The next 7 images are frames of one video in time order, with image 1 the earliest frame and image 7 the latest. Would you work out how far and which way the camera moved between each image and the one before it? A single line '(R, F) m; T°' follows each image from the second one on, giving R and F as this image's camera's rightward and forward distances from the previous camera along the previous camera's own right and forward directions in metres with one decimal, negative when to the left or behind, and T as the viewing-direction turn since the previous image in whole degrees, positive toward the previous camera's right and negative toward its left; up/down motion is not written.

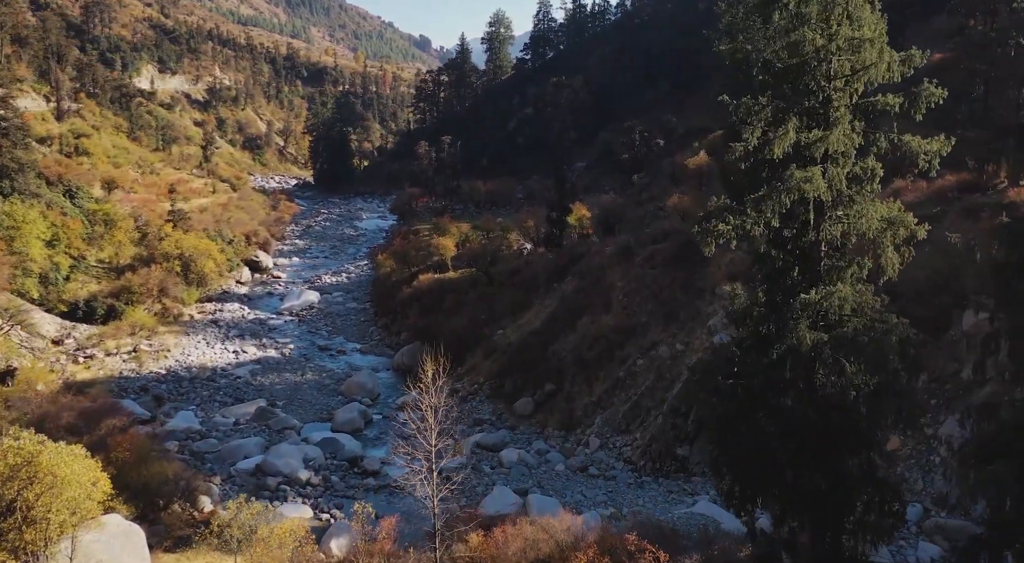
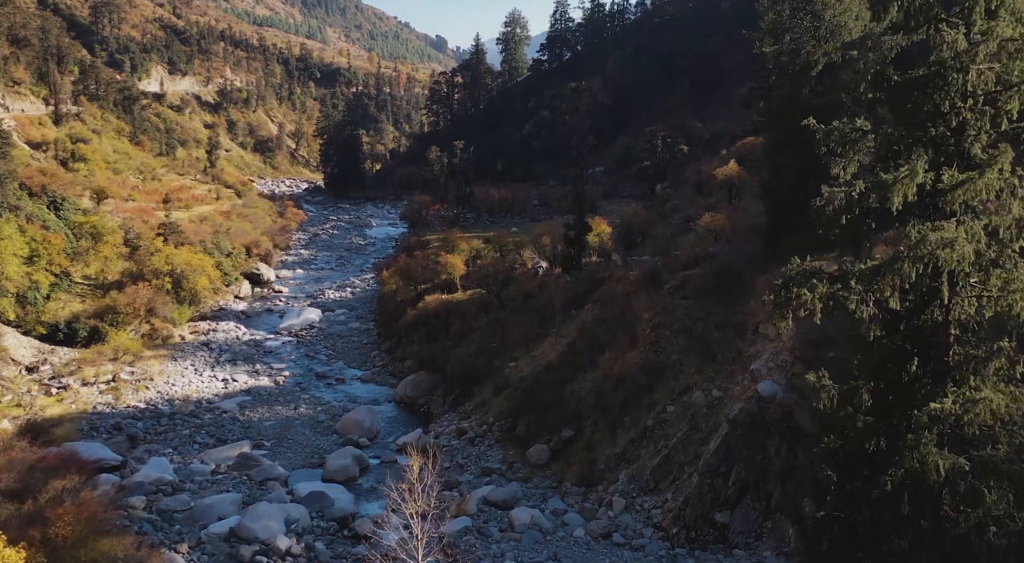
(+0.1, +2.4) m; -1°
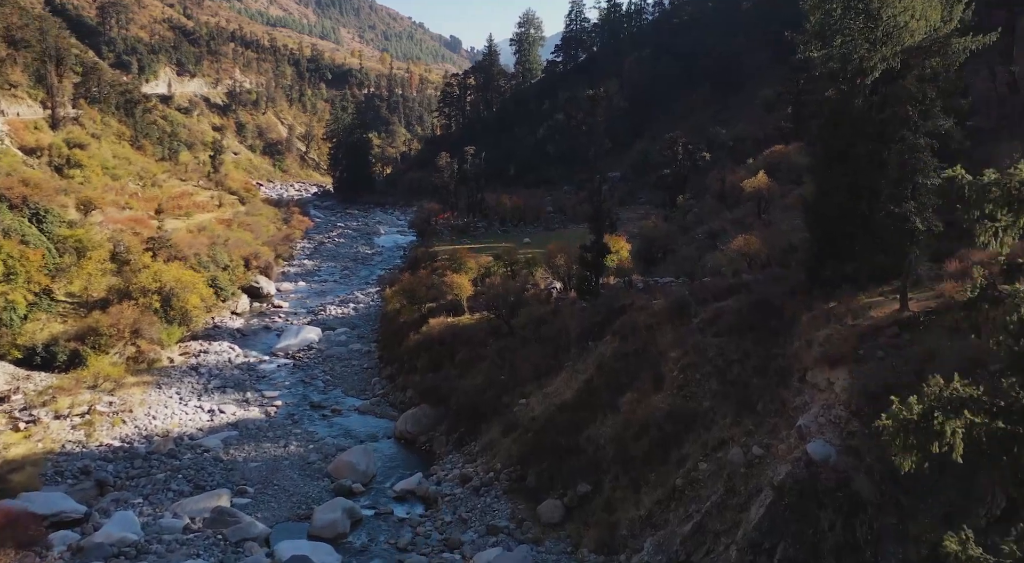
(+0.1, +2.2) m; -1°
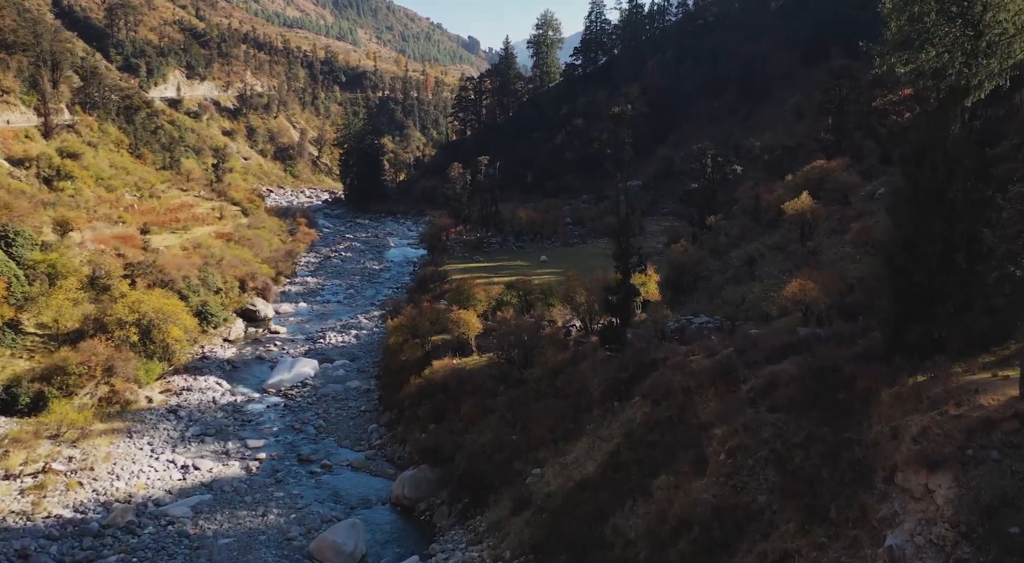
(+0.1, +3.0) m; -1°
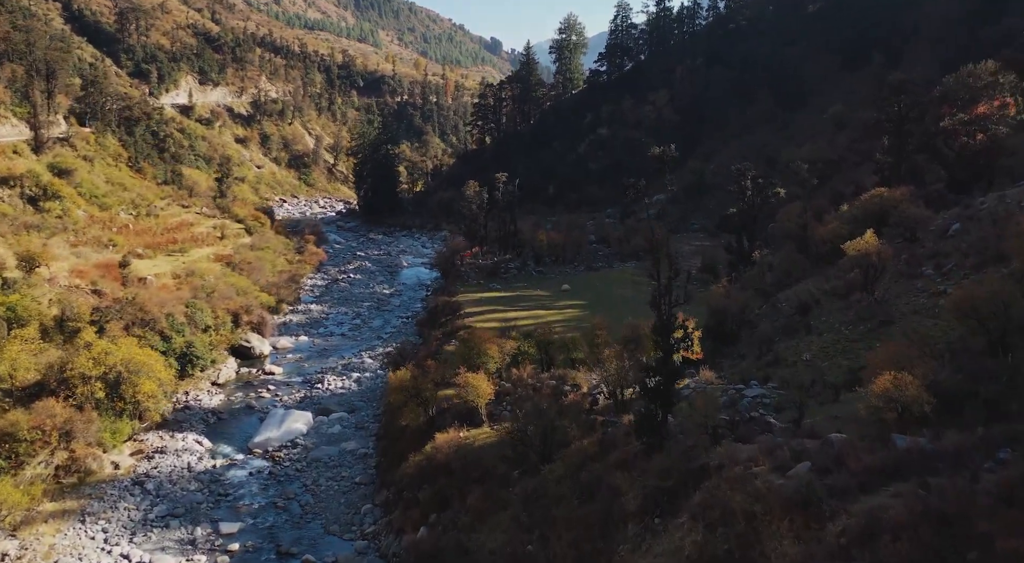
(+0.1, +3.5) m; -1°
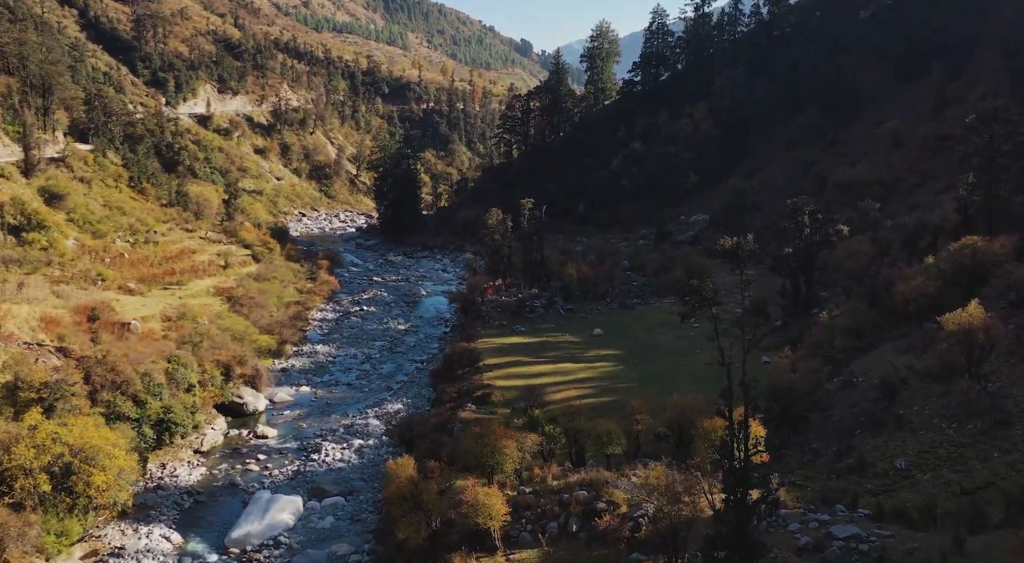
(+0.1, +4.1) m; -2°
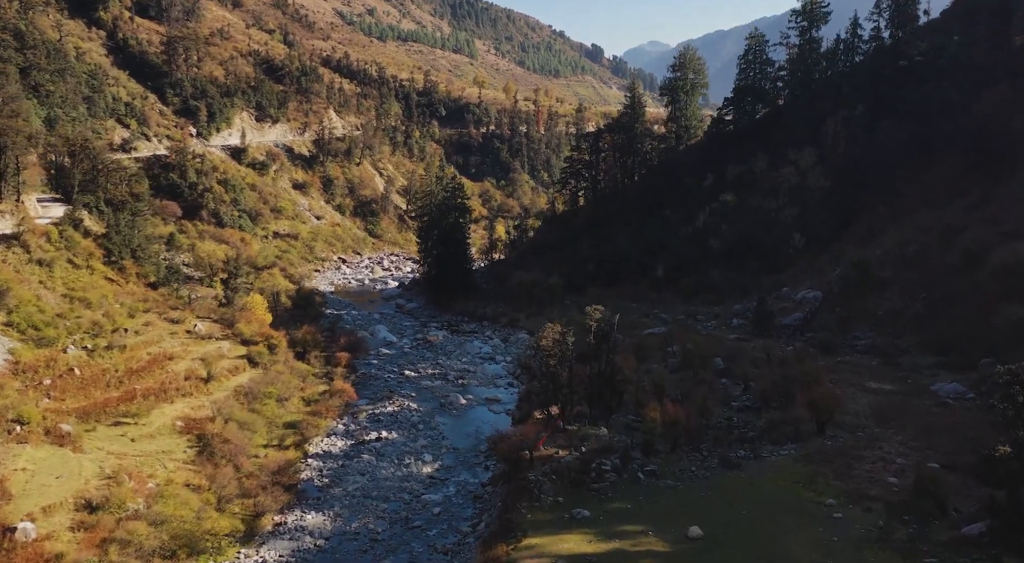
(0.0, +10.7) m; -4°
